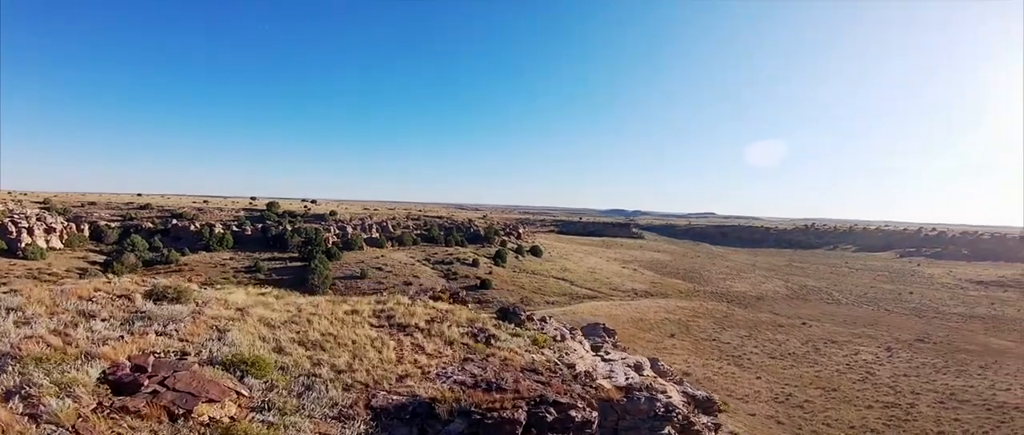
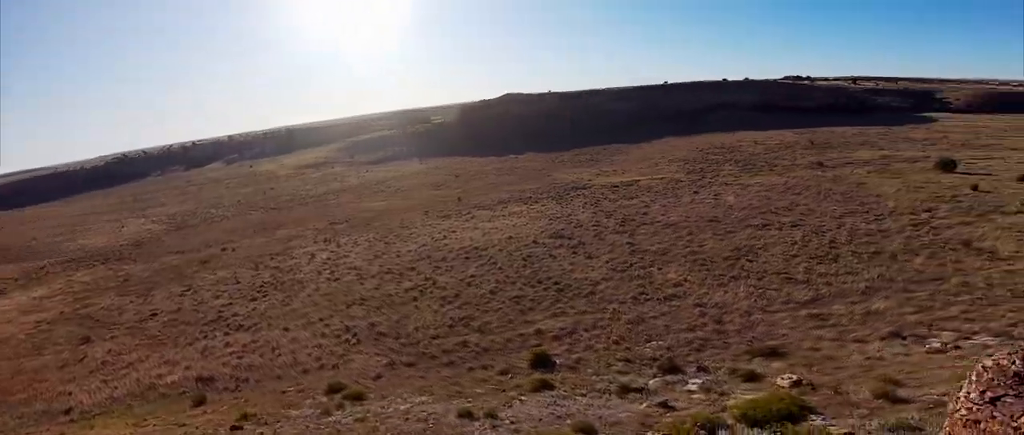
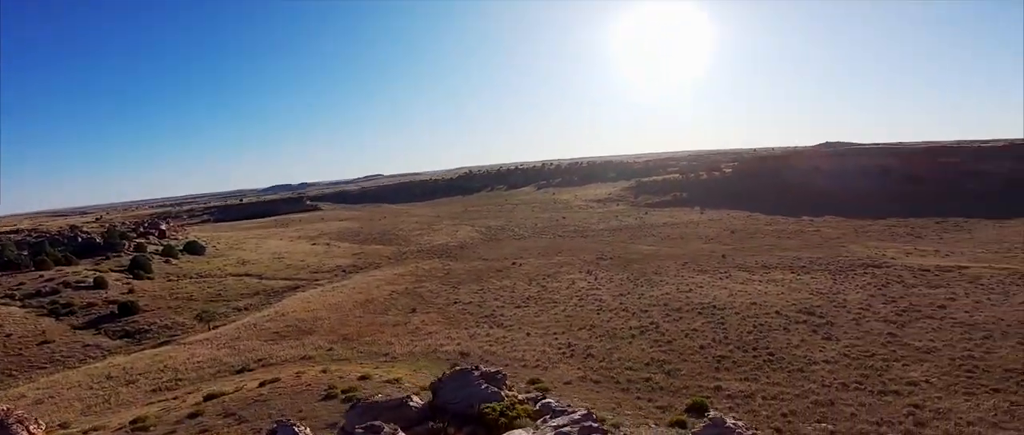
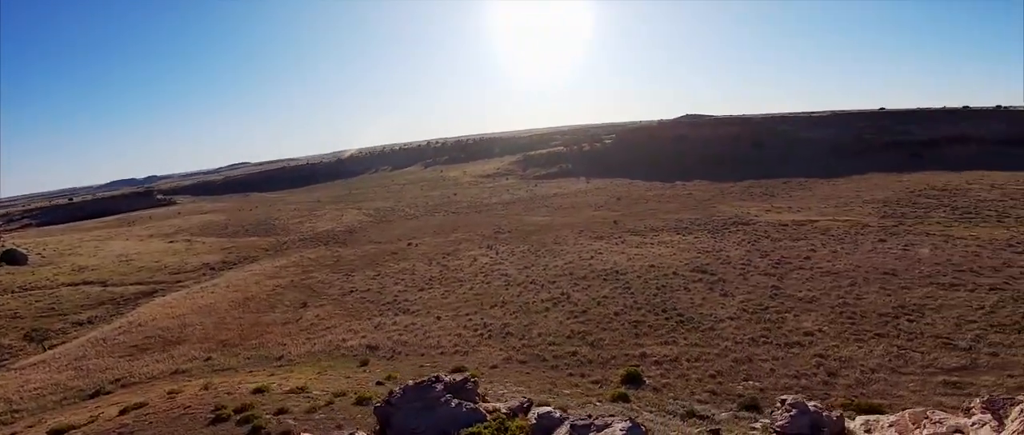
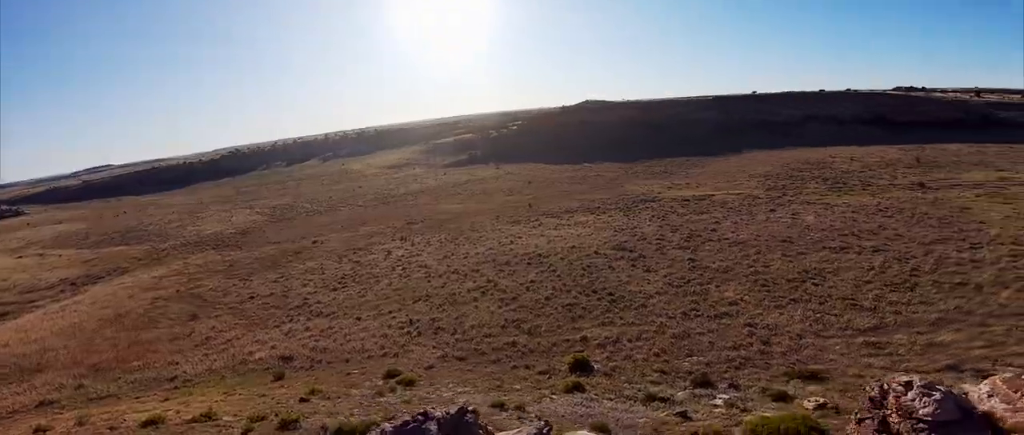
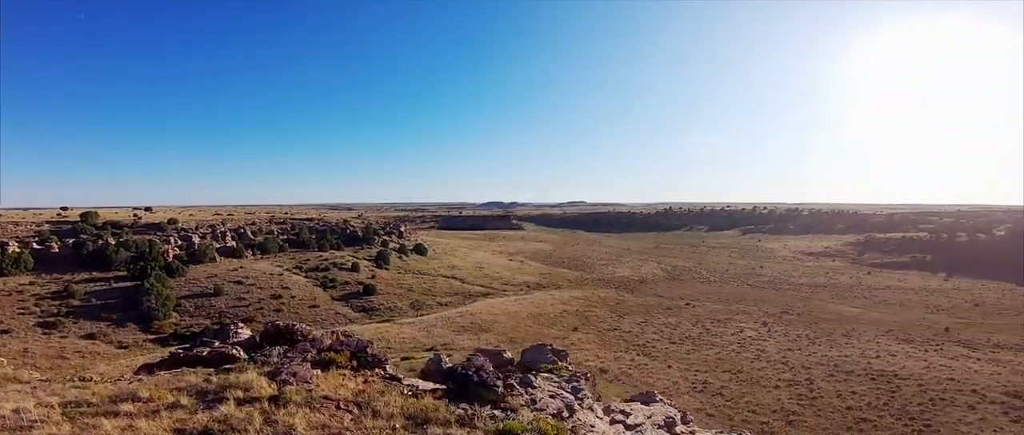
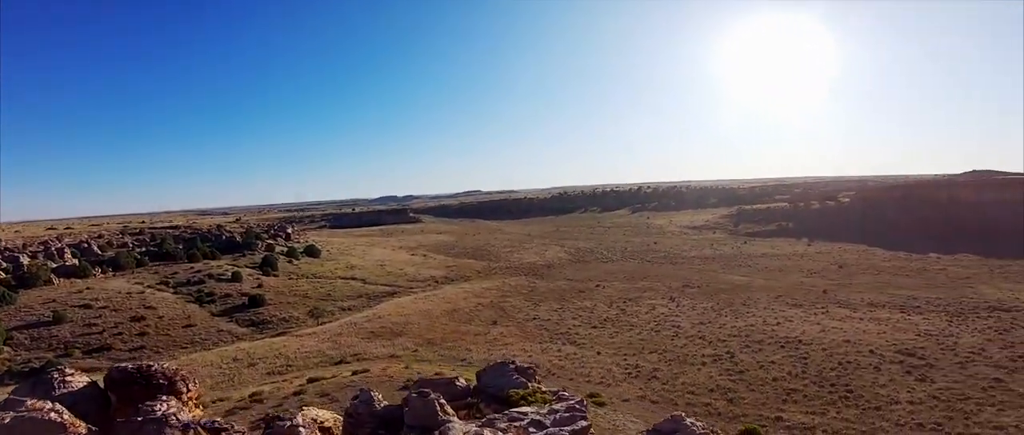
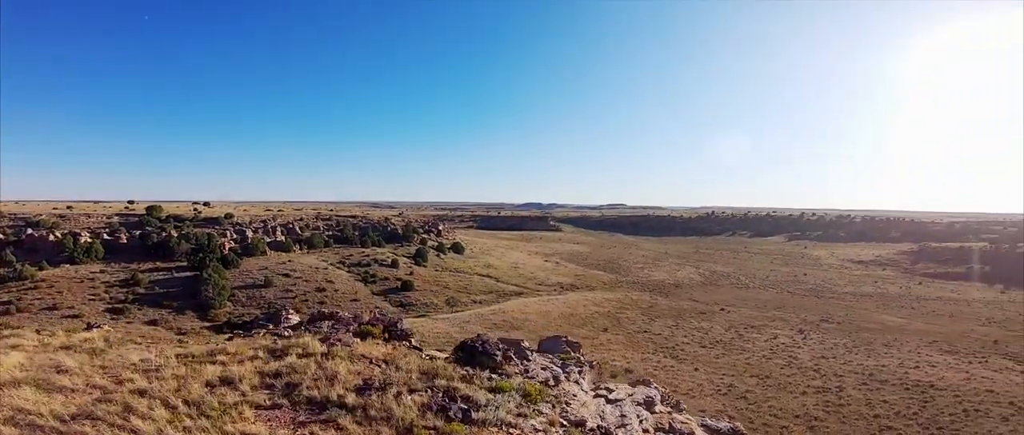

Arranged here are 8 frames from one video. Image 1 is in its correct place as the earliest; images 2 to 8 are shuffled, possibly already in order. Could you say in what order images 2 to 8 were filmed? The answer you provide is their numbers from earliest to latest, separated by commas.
8, 6, 7, 3, 4, 5, 2
